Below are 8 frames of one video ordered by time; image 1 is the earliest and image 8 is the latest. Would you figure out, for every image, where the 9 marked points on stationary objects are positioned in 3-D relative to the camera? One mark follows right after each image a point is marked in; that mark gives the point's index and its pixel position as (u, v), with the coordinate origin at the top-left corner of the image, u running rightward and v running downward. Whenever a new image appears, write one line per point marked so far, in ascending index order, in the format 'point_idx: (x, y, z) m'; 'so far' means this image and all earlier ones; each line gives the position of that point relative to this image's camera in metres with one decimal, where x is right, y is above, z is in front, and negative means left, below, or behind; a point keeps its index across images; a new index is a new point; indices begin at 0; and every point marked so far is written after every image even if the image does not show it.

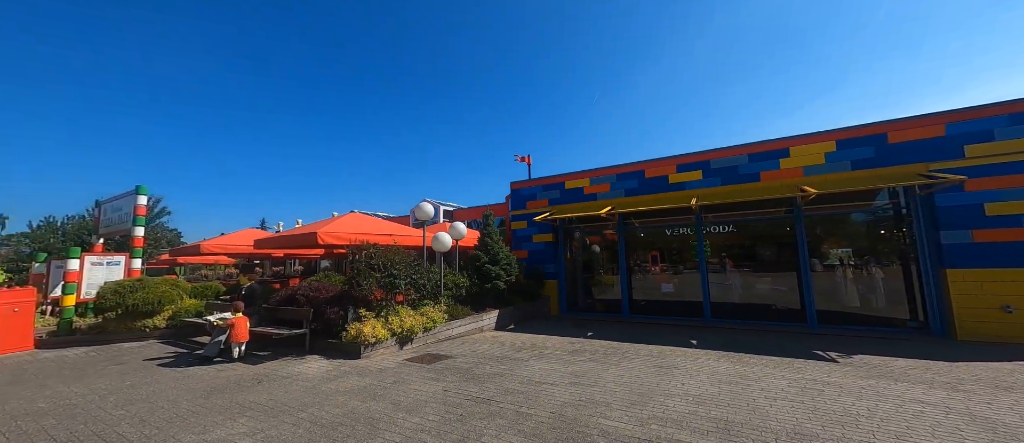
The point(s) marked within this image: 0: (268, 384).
0: (-3.1, -2.1, +4.6) m
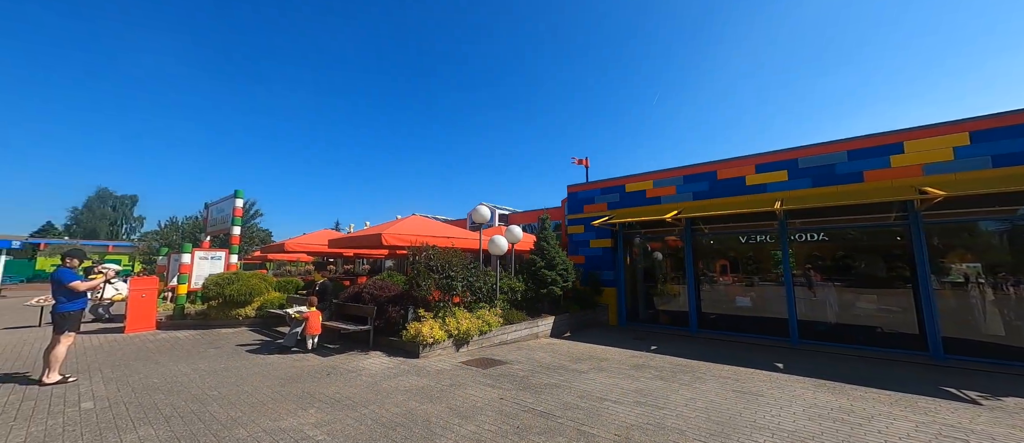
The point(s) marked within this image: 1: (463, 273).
0: (-2.4, -2.1, +4.8) m
1: (-0.9, -1.0, +7.2) m
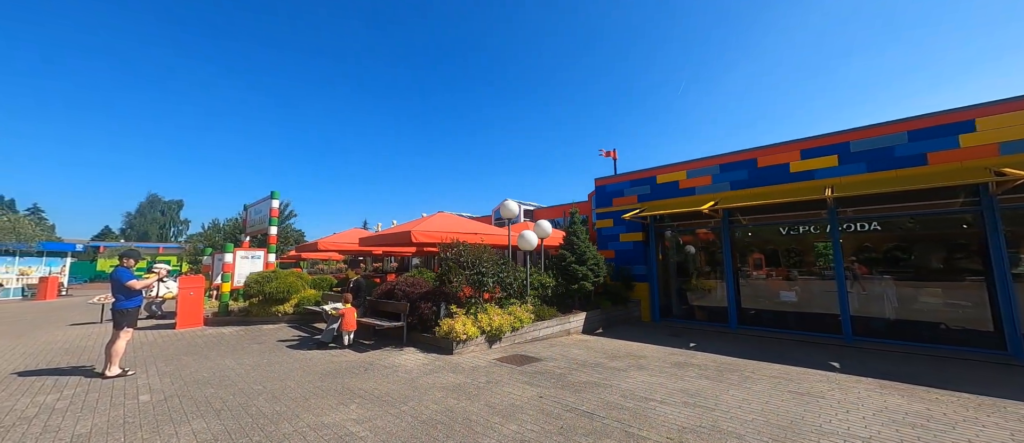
0: (-1.9, -2.0, +4.9) m
1: (-0.3, -0.9, +7.1) m
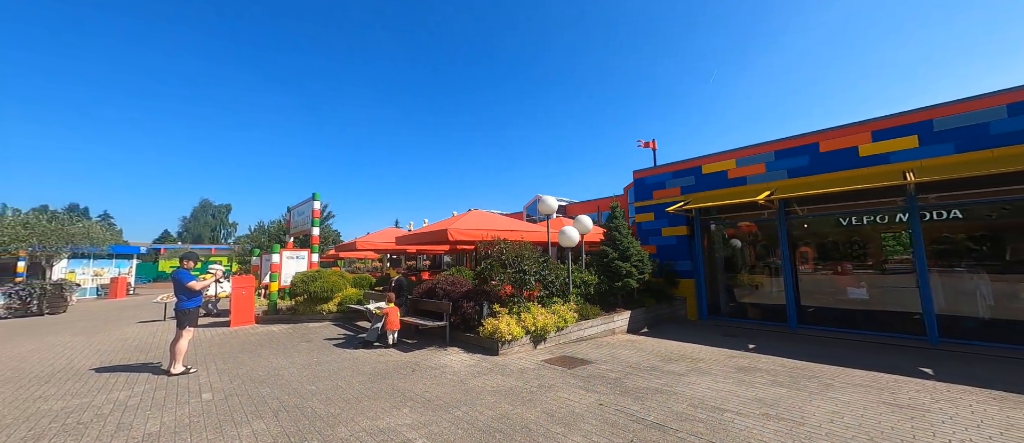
0: (-1.2, -2.0, +4.8) m
1: (+0.5, -0.9, +6.9) m
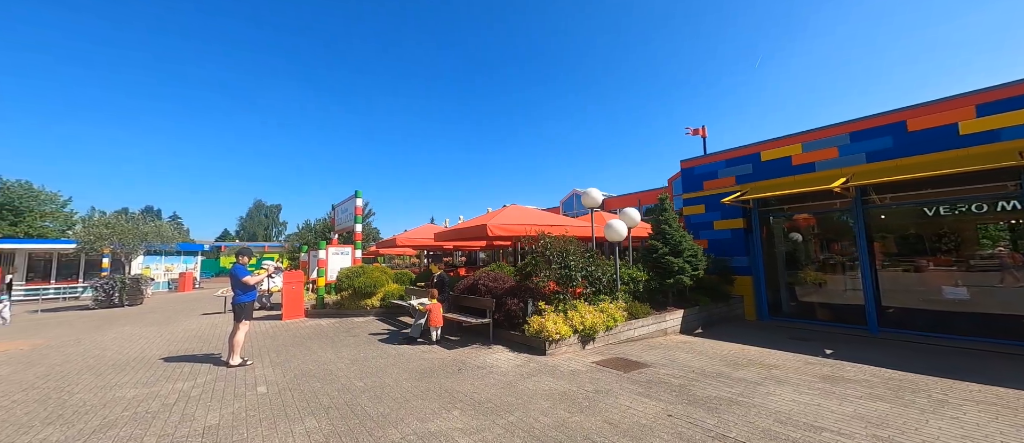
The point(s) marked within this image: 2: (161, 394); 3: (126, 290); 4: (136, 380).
0: (-0.6, -2.0, +4.6) m
1: (+1.3, -0.7, +6.5) m
2: (-4.3, -2.1, +4.5) m
3: (-16.8, -3.0, +15.7) m
4: (-5.3, -2.2, +5.1) m
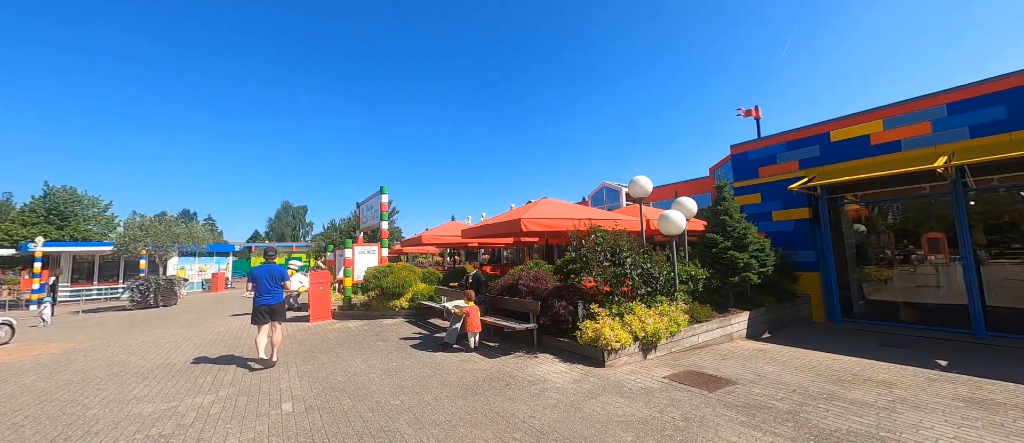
0: (+0.1, -1.9, +4.0) m
1: (+2.0, -0.6, +5.8) m
2: (-3.7, -2.1, +4.0) m
3: (-15.5, -3.1, +15.9) m
4: (-4.6, -2.2, +4.7) m
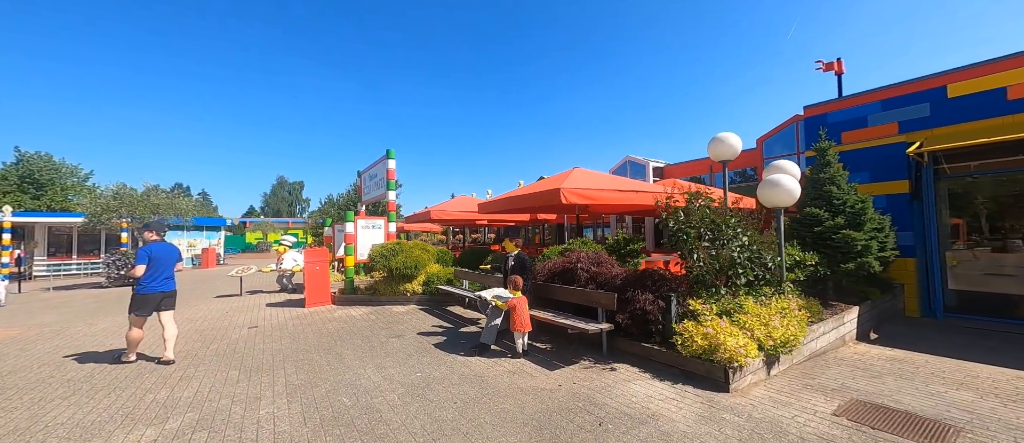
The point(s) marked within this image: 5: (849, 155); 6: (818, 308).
0: (+0.8, -1.5, +2.6) m
1: (+2.8, -0.2, +4.3) m
2: (-3.0, -1.7, +2.6) m
3: (-14.8, -1.8, +14.4) m
4: (-3.9, -1.8, +3.2) m
5: (+7.3, +1.4, +7.8) m
6: (+4.1, -1.1, +4.7) m
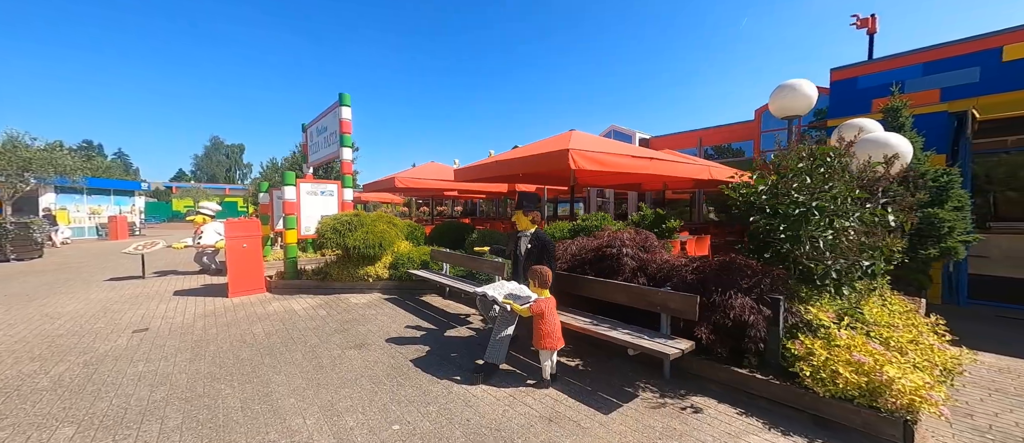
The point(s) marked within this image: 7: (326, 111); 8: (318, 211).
0: (+1.2, -1.4, +1.3) m
1: (+3.0, 0.0, +3.1) m
2: (-2.6, -1.5, +0.9) m
3: (-15.7, -0.6, +11.3) m
4: (-3.5, -1.5, +1.4) m
5: (+7.1, +1.8, +6.9) m
6: (+4.2, -0.9, +3.8) m
7: (-4.5, +2.6, +8.7) m
8: (-4.4, +0.2, +8.1) m
